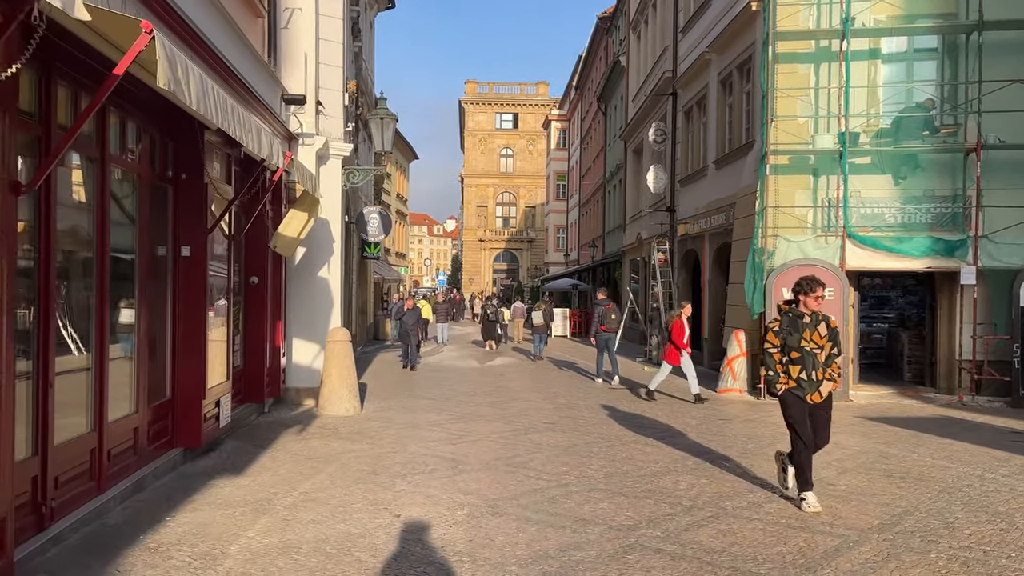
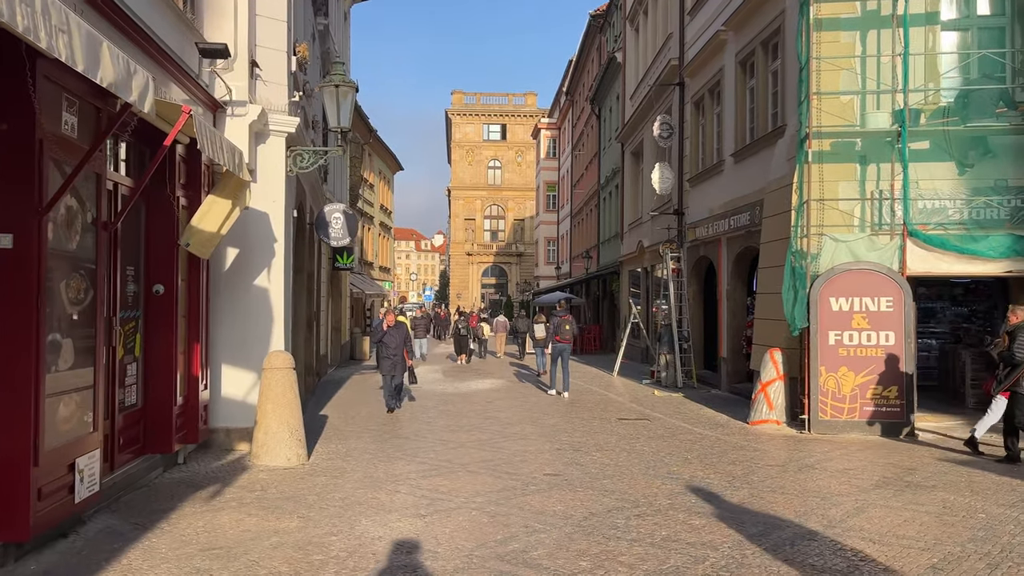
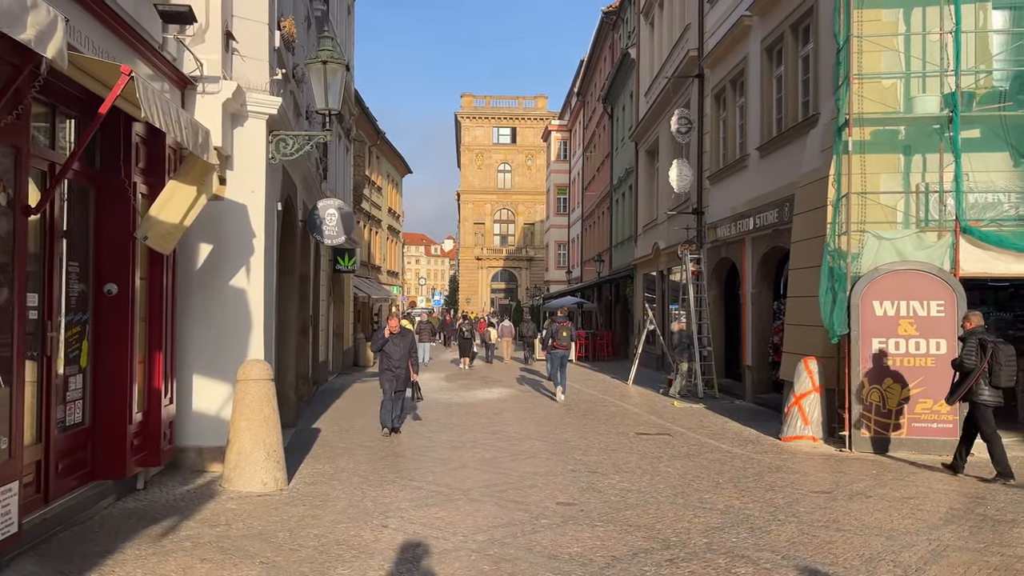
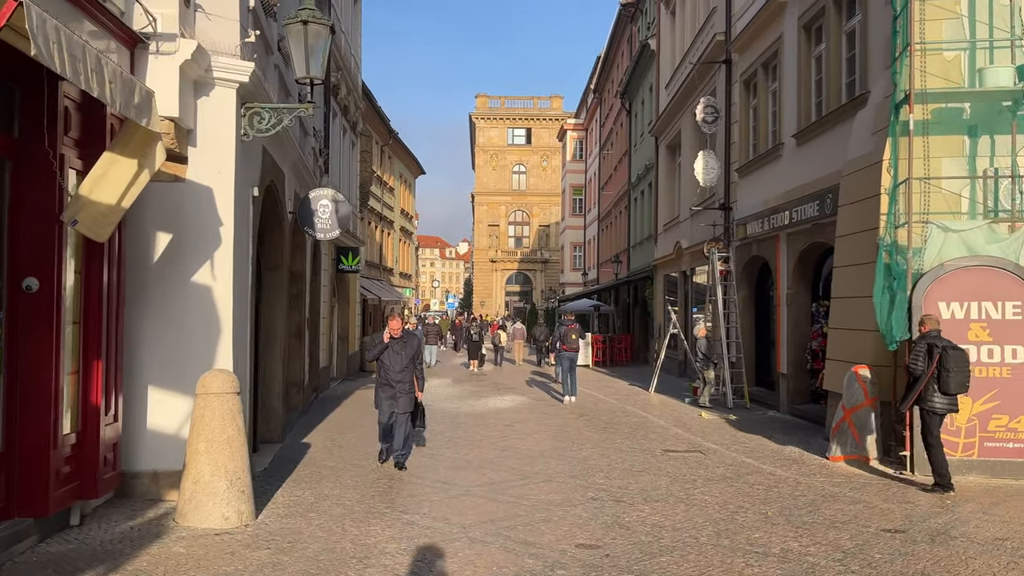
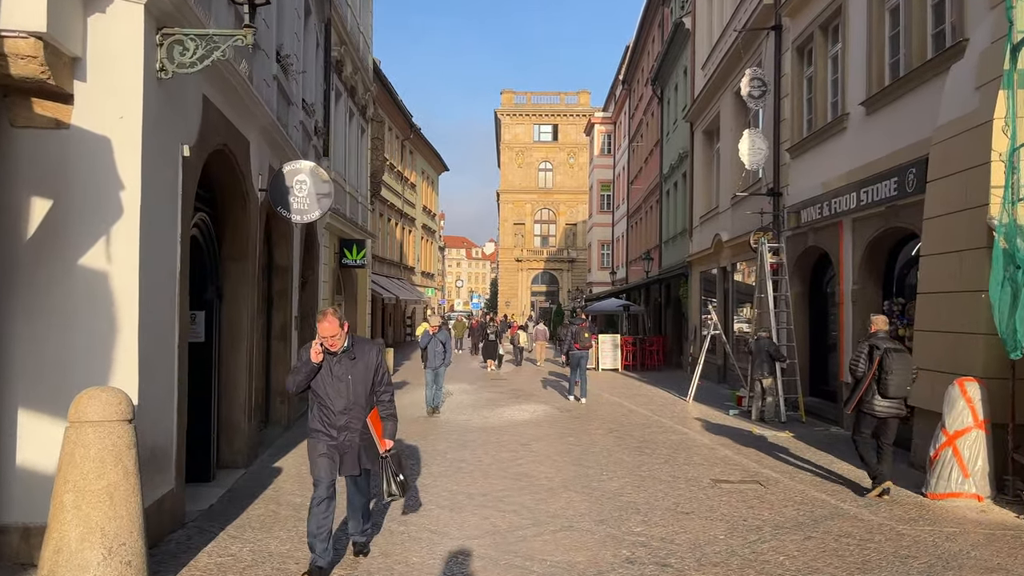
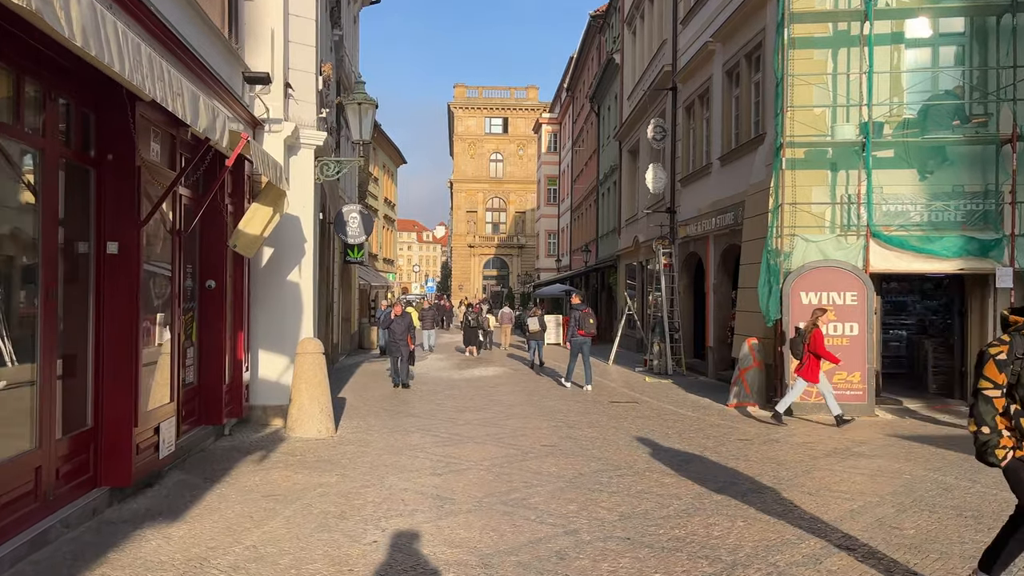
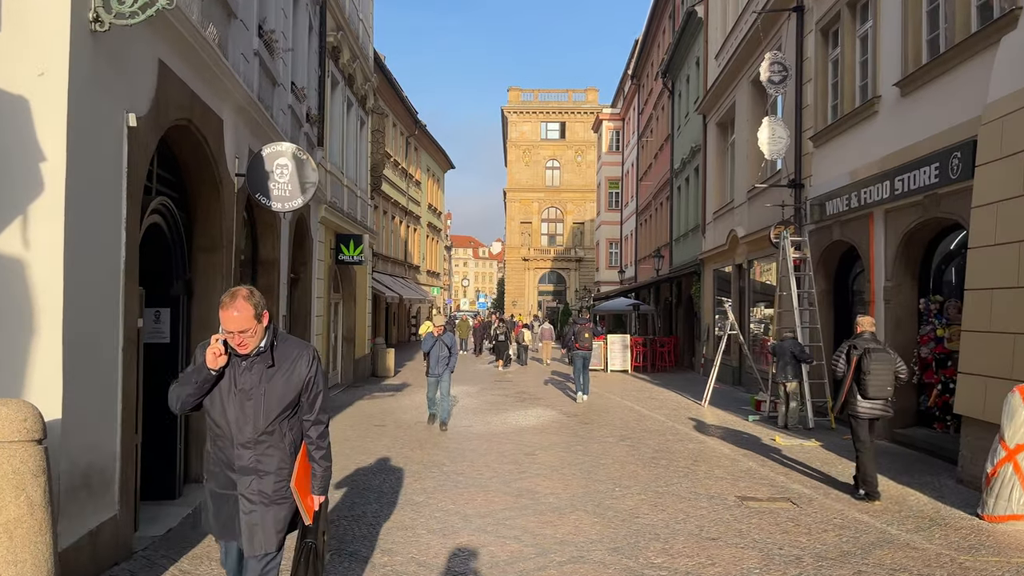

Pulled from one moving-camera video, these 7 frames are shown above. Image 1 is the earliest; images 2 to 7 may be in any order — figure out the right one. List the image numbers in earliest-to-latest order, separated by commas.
6, 2, 3, 4, 5, 7
